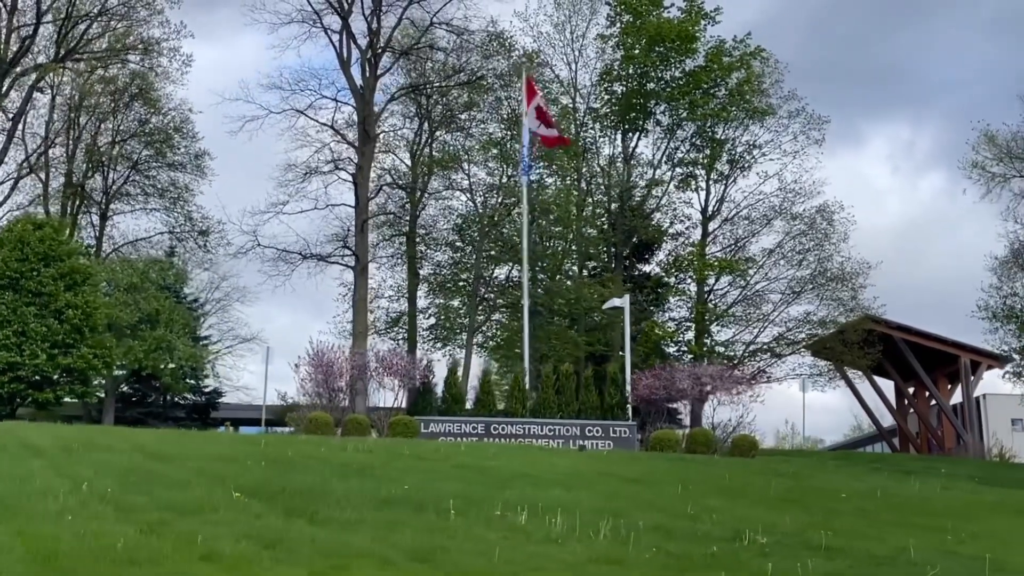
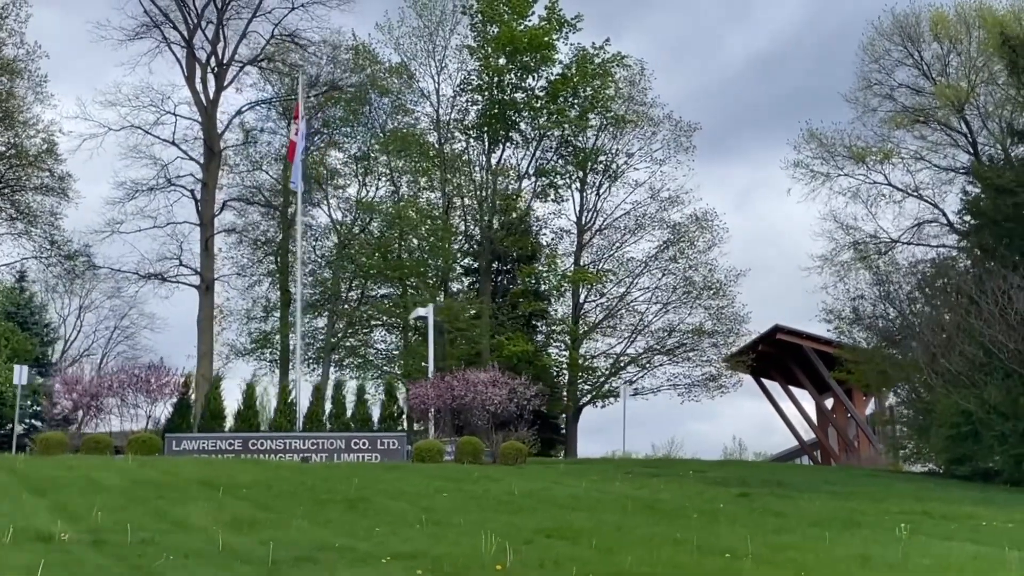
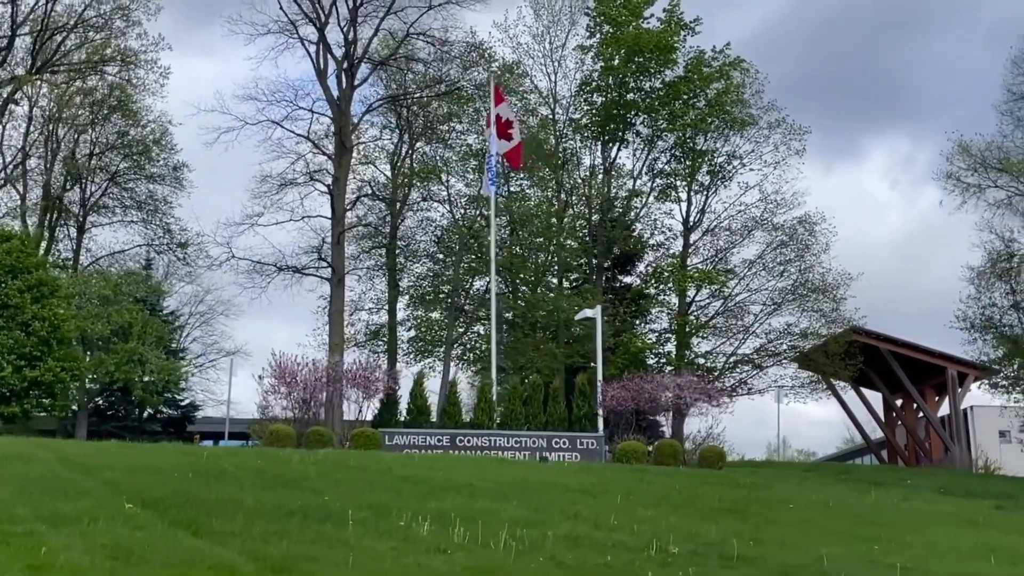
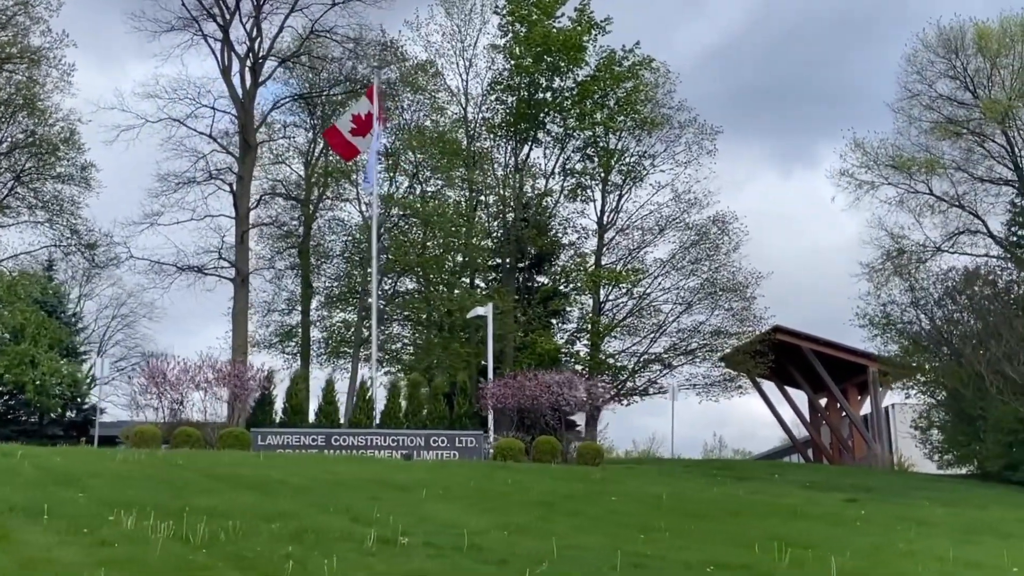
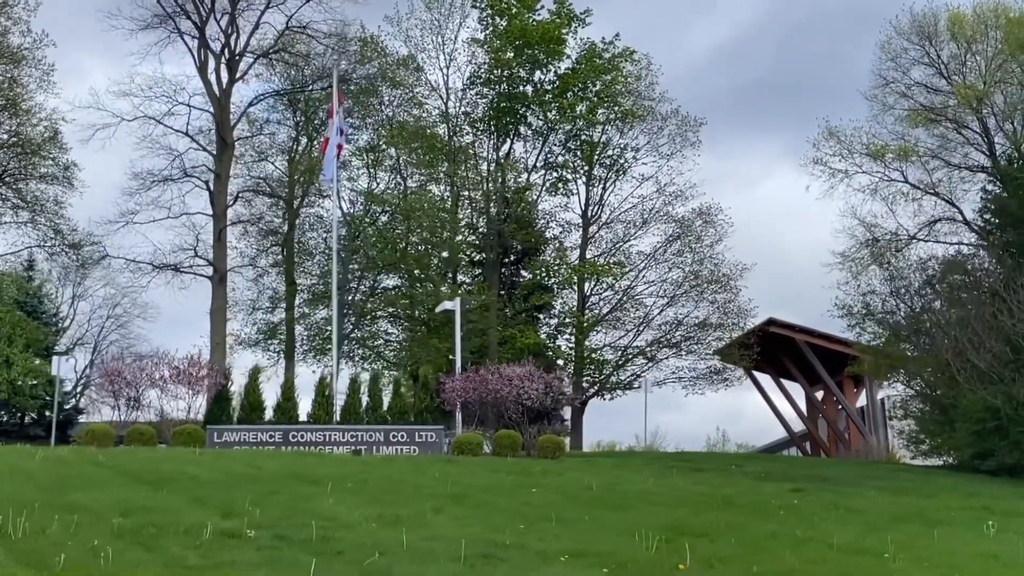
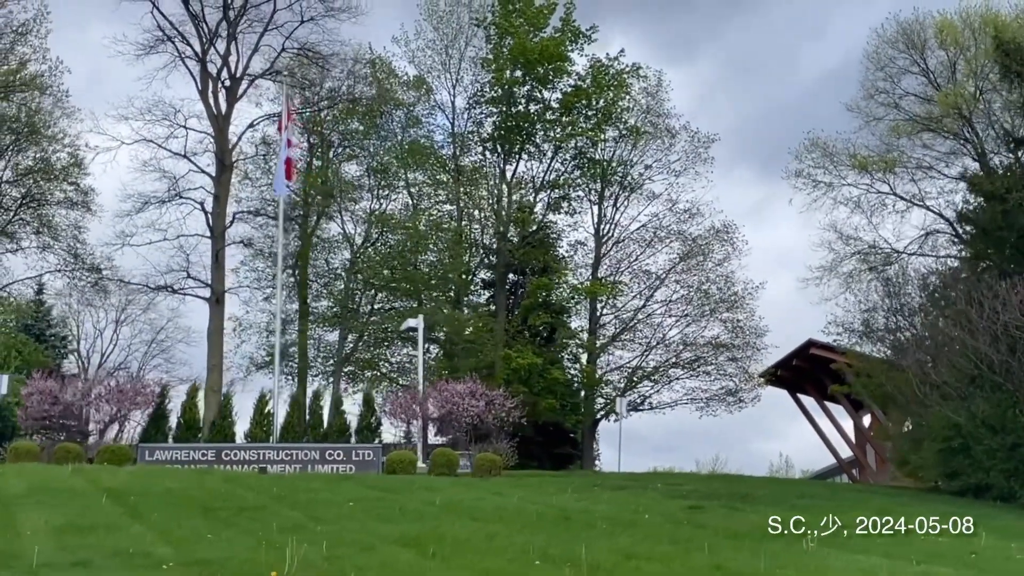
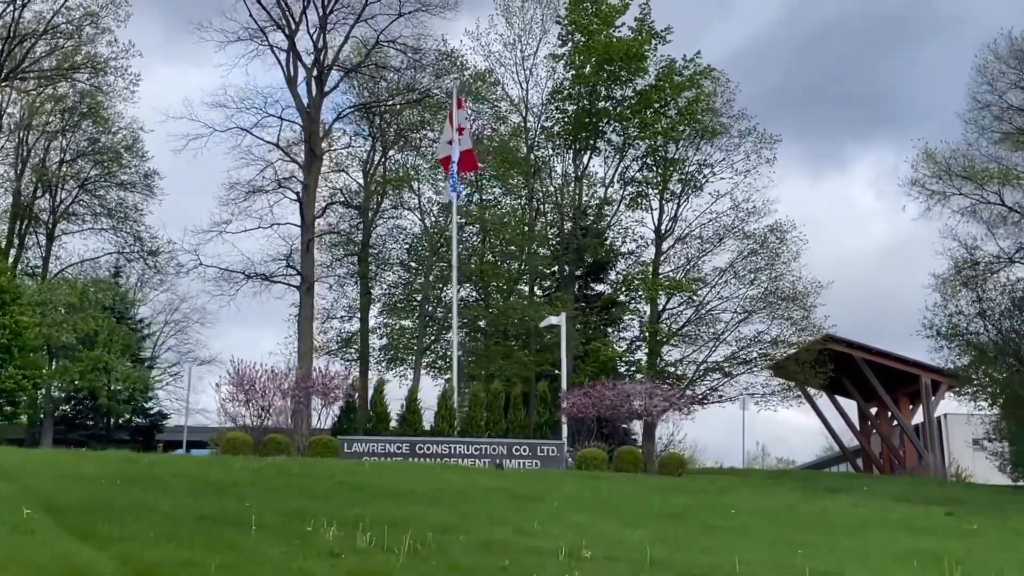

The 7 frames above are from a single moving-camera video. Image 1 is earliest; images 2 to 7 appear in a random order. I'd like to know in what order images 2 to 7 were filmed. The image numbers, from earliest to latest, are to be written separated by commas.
3, 7, 4, 5, 2, 6
